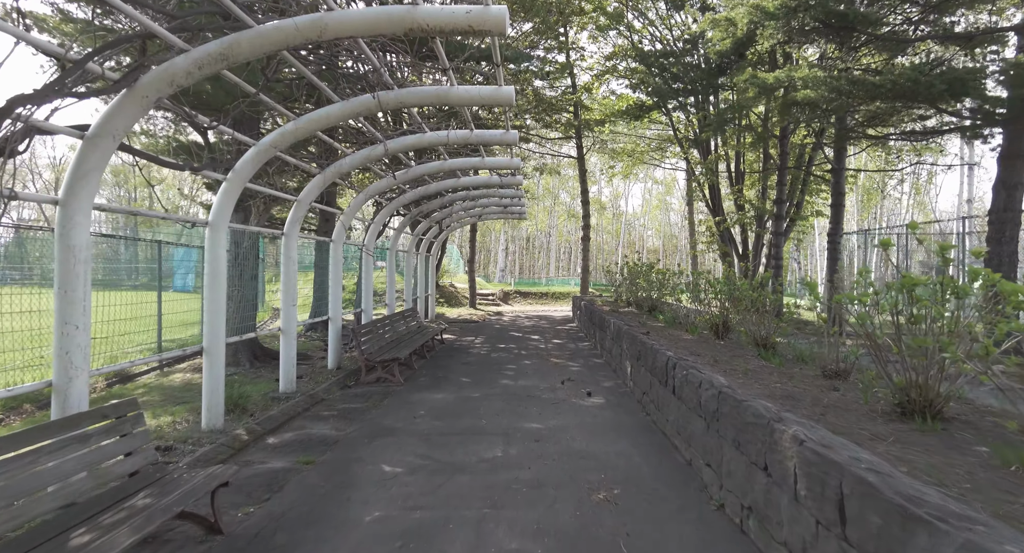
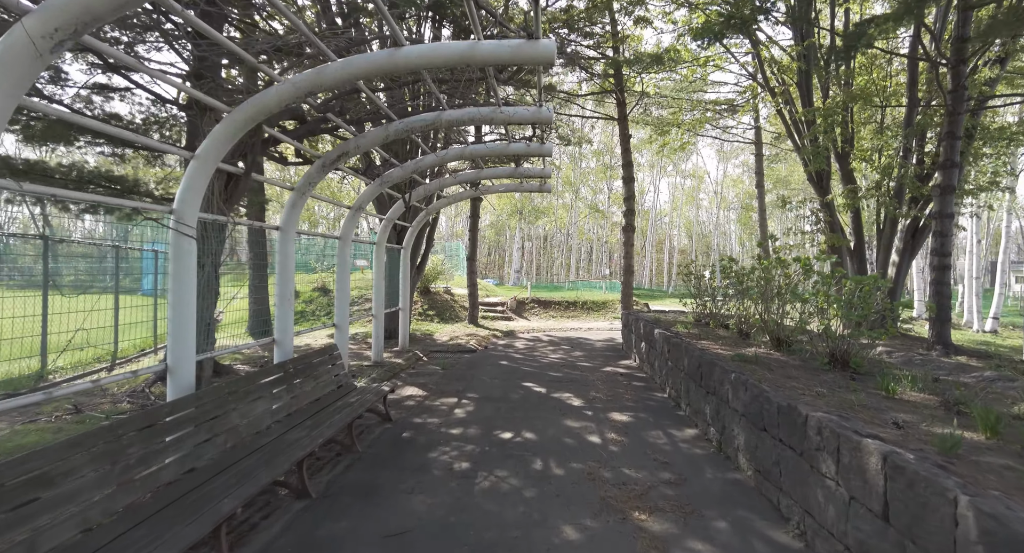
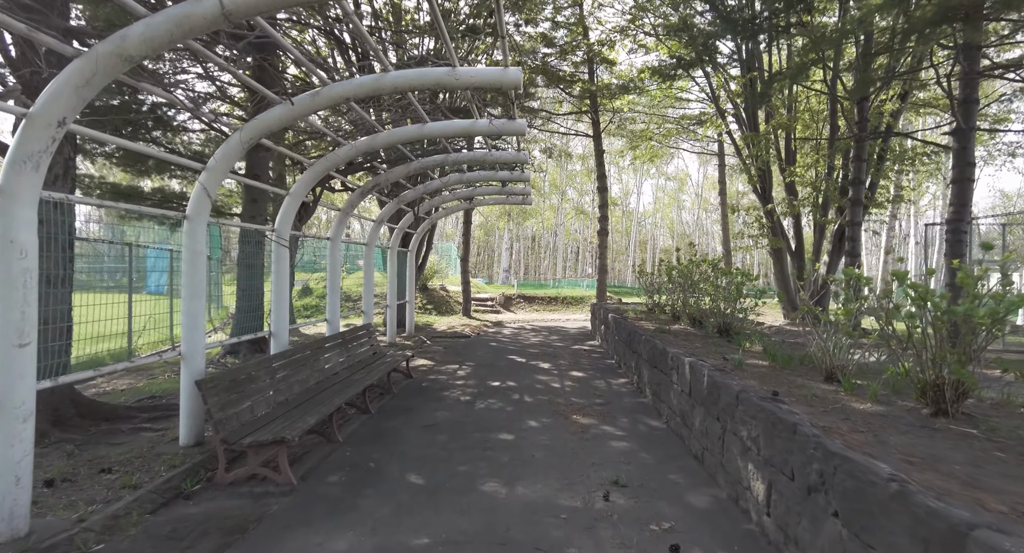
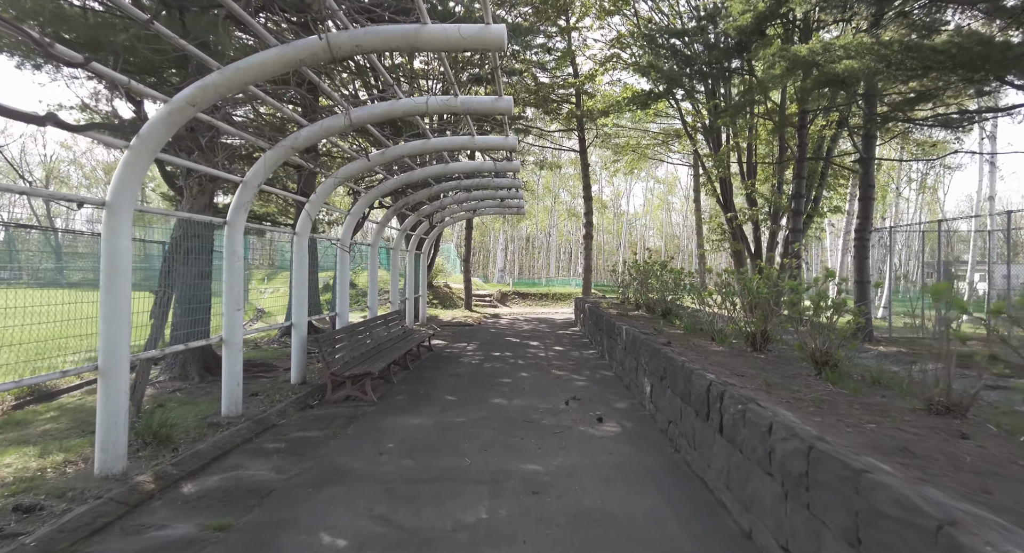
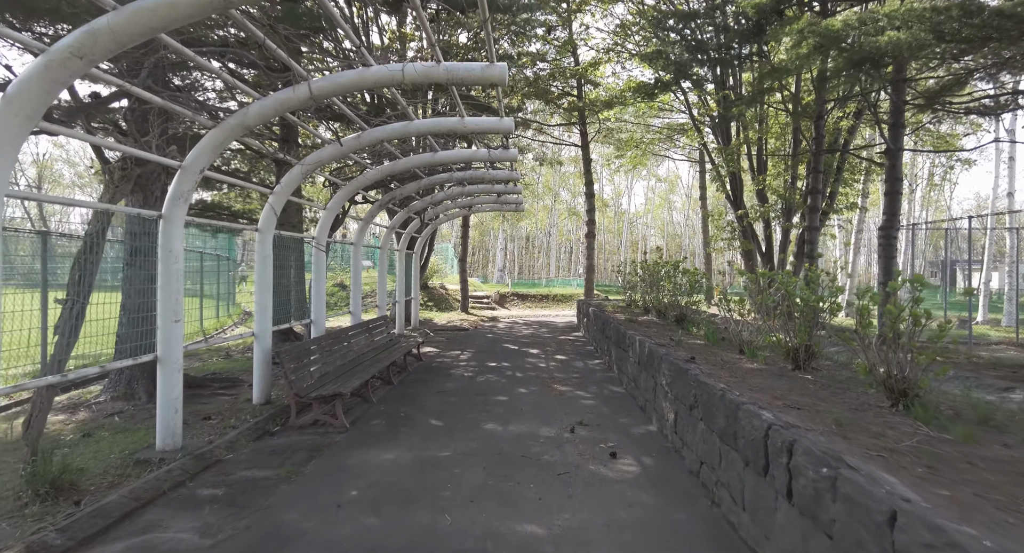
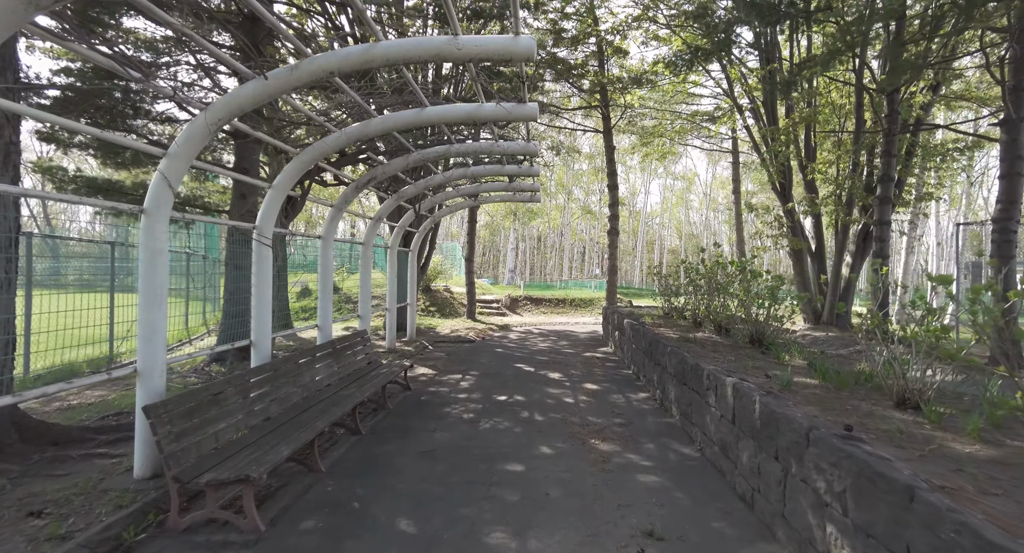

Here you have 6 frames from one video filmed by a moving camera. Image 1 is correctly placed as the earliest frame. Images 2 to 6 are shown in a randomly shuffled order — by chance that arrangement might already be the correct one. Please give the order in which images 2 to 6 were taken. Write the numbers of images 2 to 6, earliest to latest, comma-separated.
4, 5, 3, 6, 2
